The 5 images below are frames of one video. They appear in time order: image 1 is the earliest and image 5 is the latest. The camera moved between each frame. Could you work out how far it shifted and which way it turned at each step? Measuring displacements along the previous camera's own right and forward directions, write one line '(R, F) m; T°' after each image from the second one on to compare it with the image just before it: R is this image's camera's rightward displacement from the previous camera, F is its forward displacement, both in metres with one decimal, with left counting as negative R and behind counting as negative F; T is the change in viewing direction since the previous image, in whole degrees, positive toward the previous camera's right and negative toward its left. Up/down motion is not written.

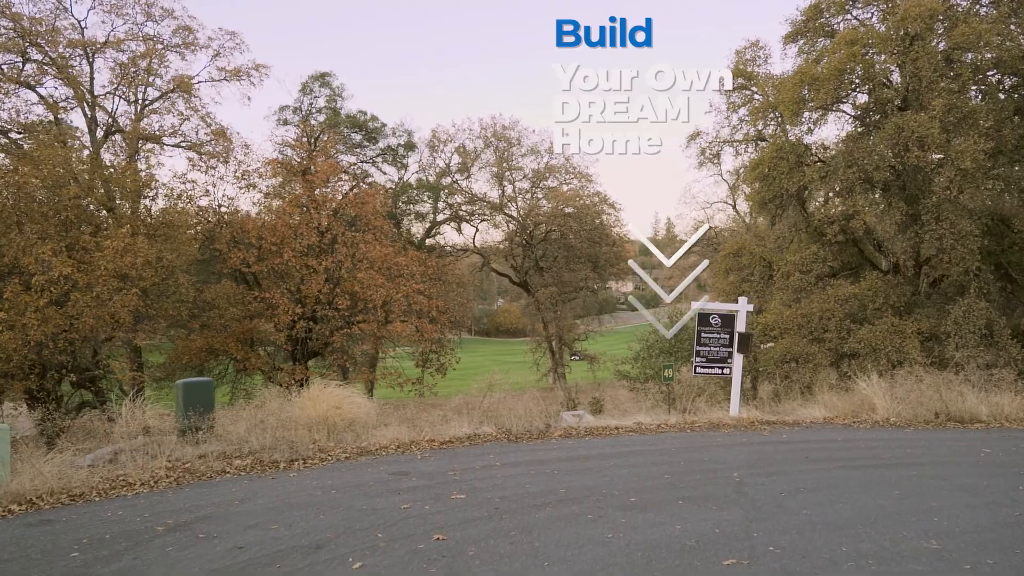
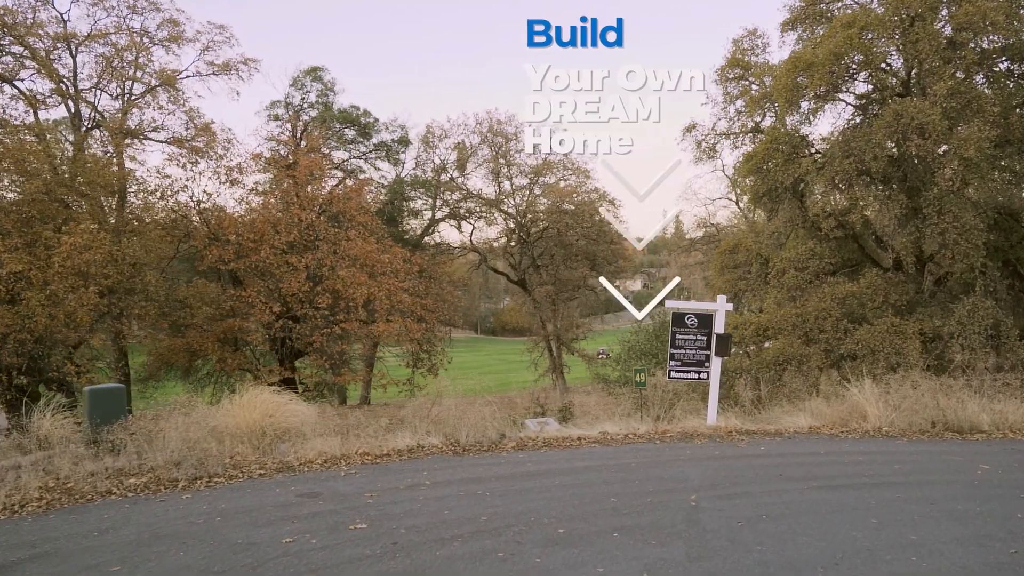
(+0.7, +0.8) m; -1°
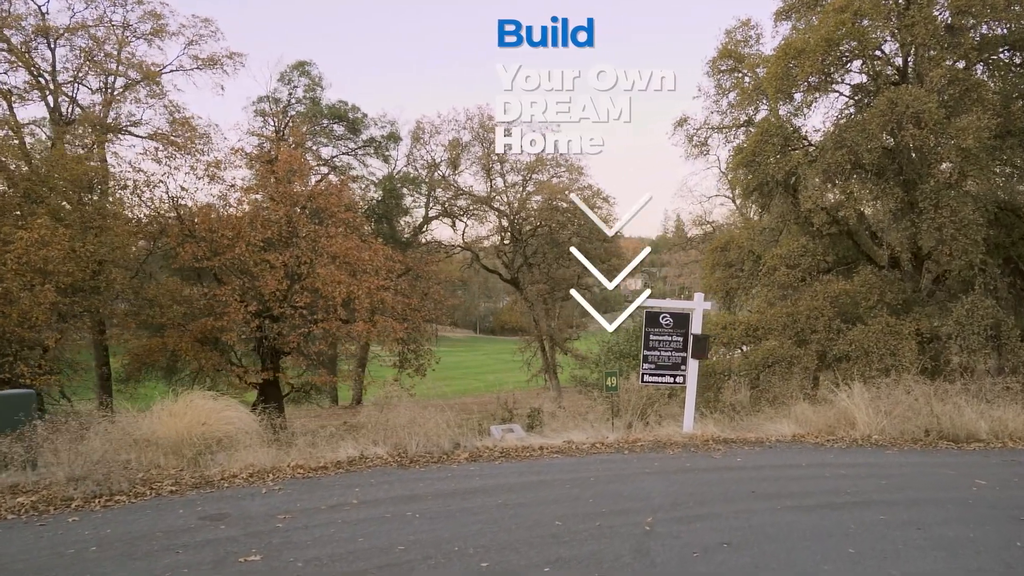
(+0.5, +0.7) m; 0°
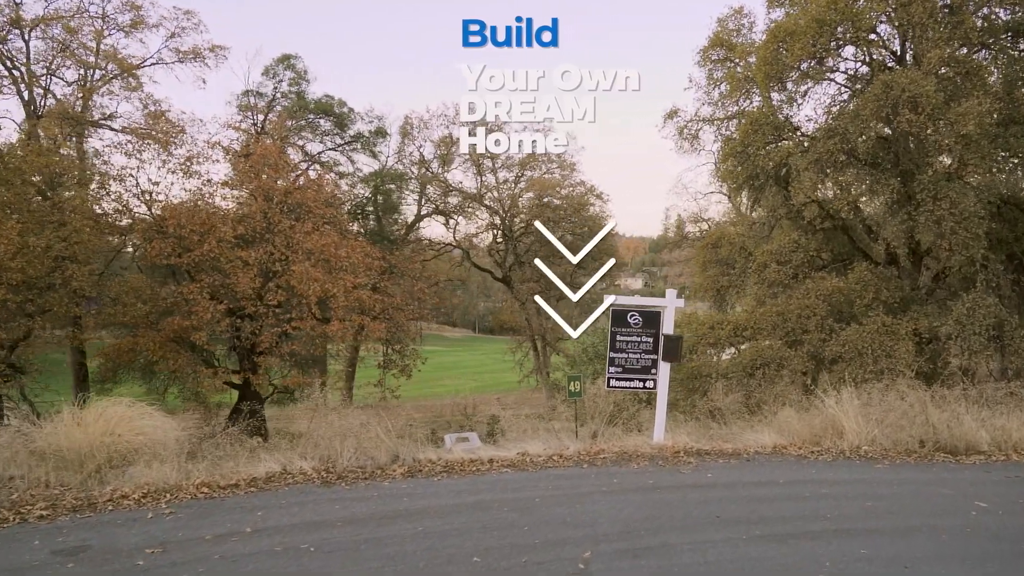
(+0.6, +0.8) m; 0°
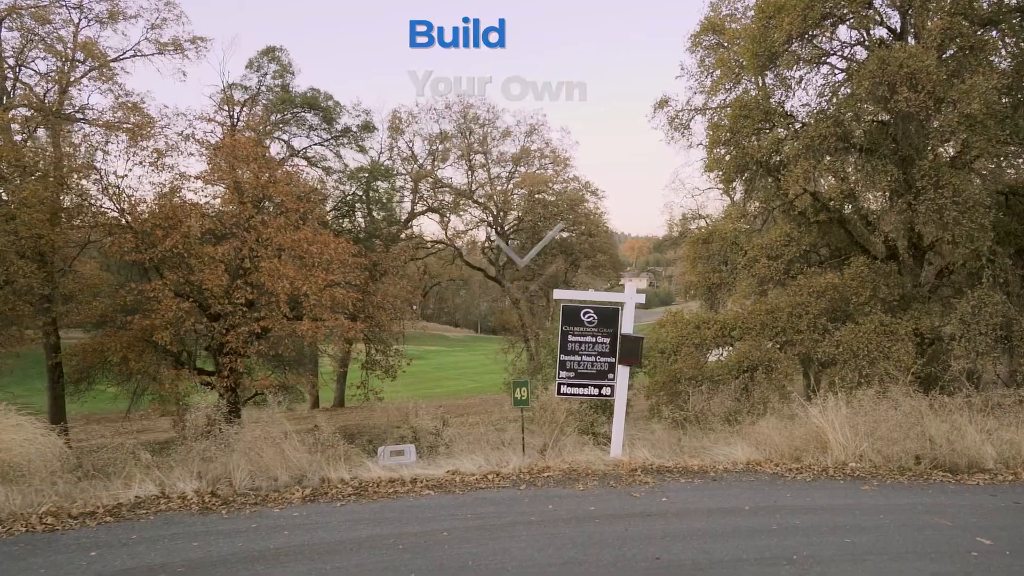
(+0.7, +1.0) m; 0°
